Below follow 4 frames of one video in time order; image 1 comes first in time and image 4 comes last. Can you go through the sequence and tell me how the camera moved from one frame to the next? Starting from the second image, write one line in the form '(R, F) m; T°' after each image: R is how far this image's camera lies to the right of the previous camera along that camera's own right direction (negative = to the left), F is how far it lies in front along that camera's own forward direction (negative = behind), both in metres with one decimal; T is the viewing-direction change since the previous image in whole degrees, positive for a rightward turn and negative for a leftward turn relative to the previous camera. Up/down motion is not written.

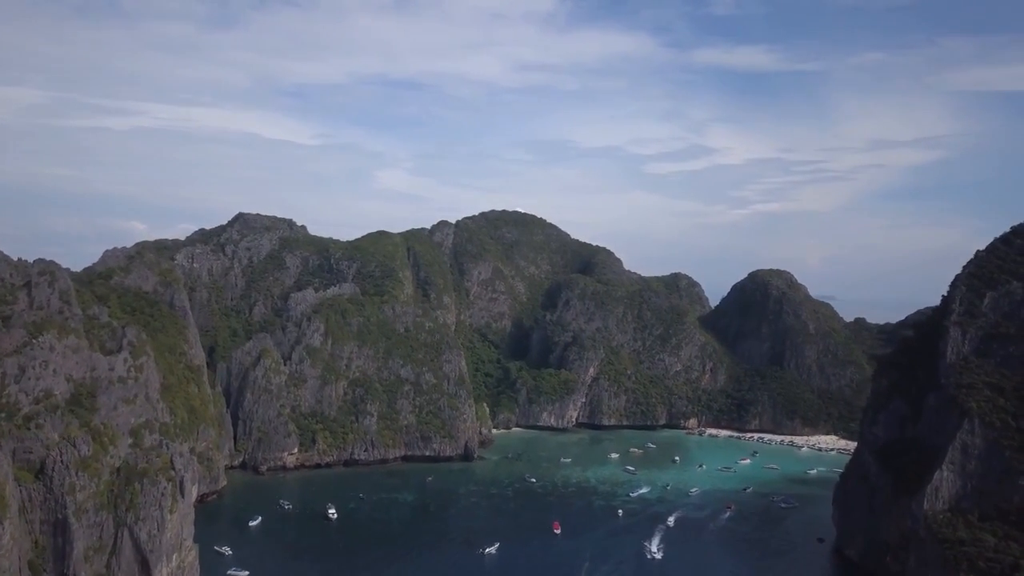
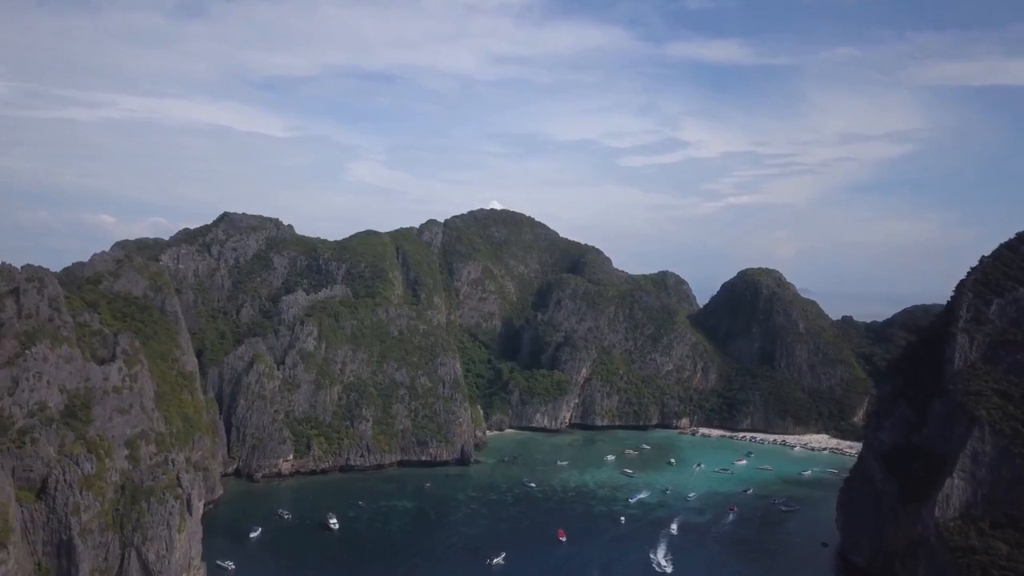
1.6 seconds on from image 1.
(-1.8, +0.6) m; +2°
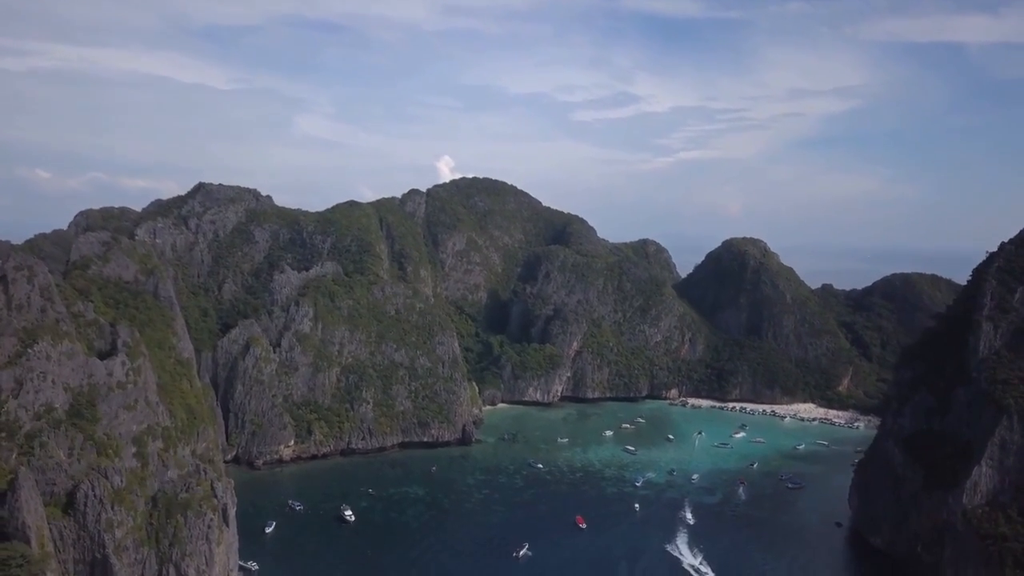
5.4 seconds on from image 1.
(-4.1, +1.4) m; +3°
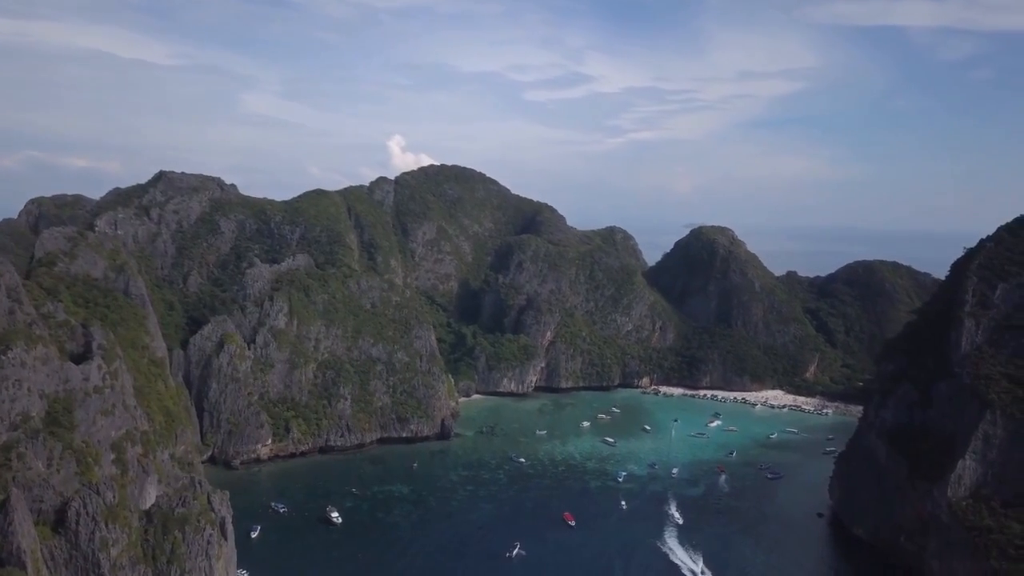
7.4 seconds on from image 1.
(-2.2, +0.6) m; +3°
